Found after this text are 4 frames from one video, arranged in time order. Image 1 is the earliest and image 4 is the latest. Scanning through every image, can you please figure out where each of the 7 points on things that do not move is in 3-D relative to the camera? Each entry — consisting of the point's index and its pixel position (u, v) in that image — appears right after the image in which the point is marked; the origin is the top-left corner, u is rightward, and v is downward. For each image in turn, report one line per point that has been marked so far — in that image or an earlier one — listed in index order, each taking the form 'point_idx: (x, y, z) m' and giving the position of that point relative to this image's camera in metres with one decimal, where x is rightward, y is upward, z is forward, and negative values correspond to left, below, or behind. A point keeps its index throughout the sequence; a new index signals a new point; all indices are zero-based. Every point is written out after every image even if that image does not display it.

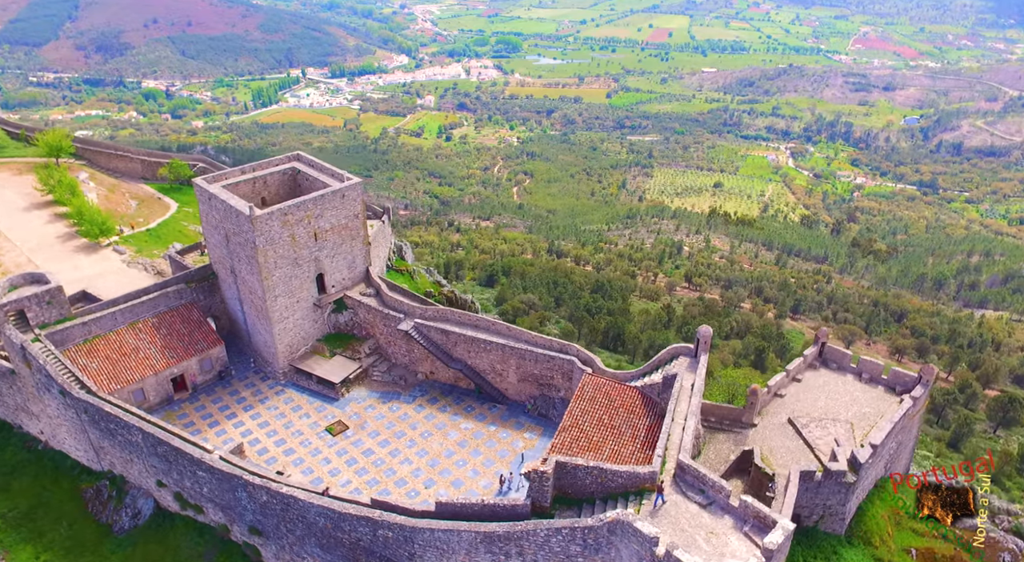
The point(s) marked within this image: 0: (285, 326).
0: (-6.2, -1.2, +15.8) m
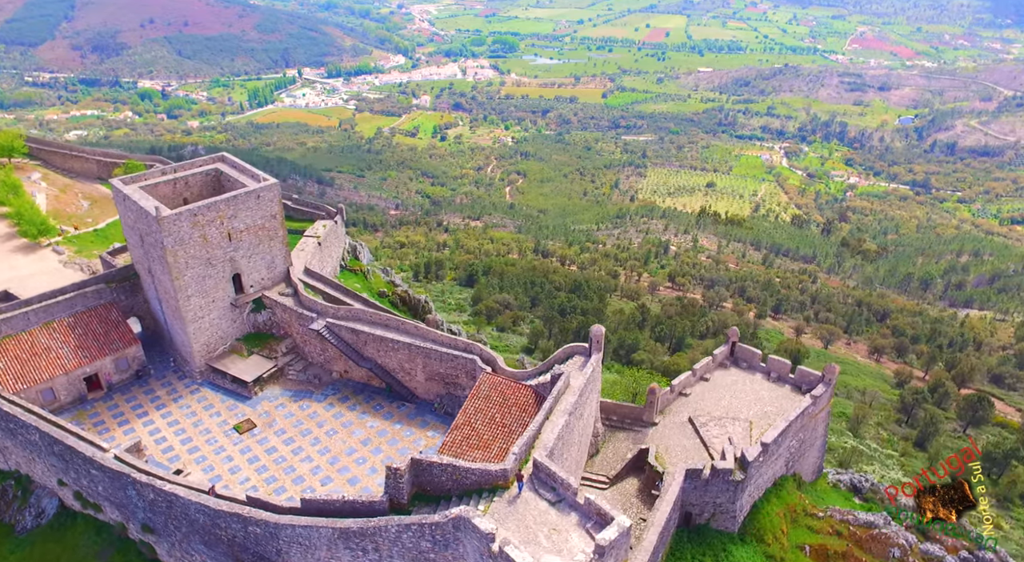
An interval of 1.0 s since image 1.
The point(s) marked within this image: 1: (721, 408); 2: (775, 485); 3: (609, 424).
0: (-8.5, -1.2, +16.0) m
1: (+5.2, -3.1, +14.6) m
2: (+6.4, -4.9, +14.2) m
3: (+2.4, -3.6, +14.8) m
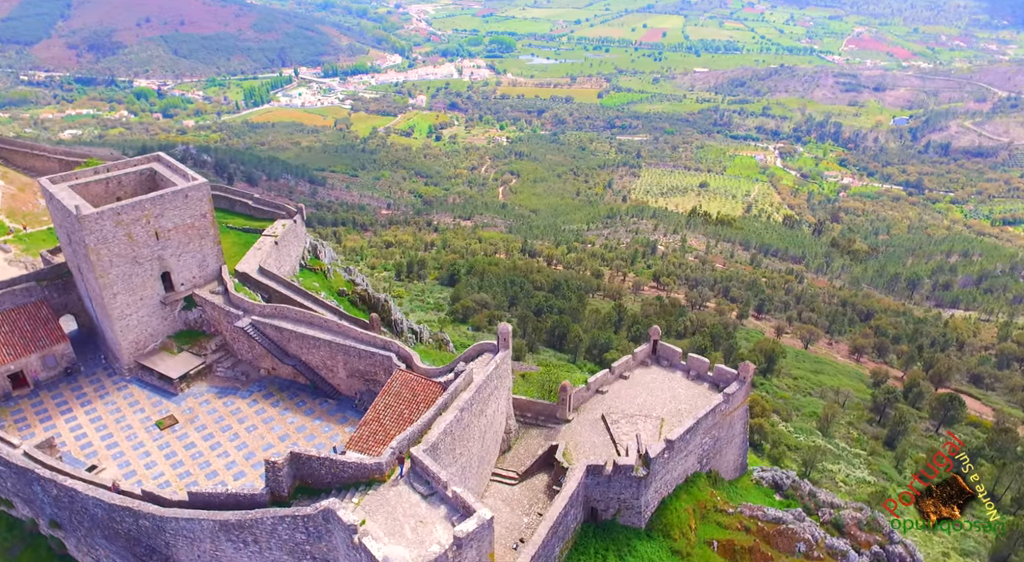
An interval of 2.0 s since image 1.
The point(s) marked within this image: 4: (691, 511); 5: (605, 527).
0: (-10.6, -1.2, +16.1) m
1: (+3.1, -3.1, +14.7) m
2: (+4.3, -4.9, +14.4) m
3: (+0.3, -3.5, +15.0) m
4: (+4.3, -5.5, +14.0) m
5: (+2.1, -5.5, +13.2) m
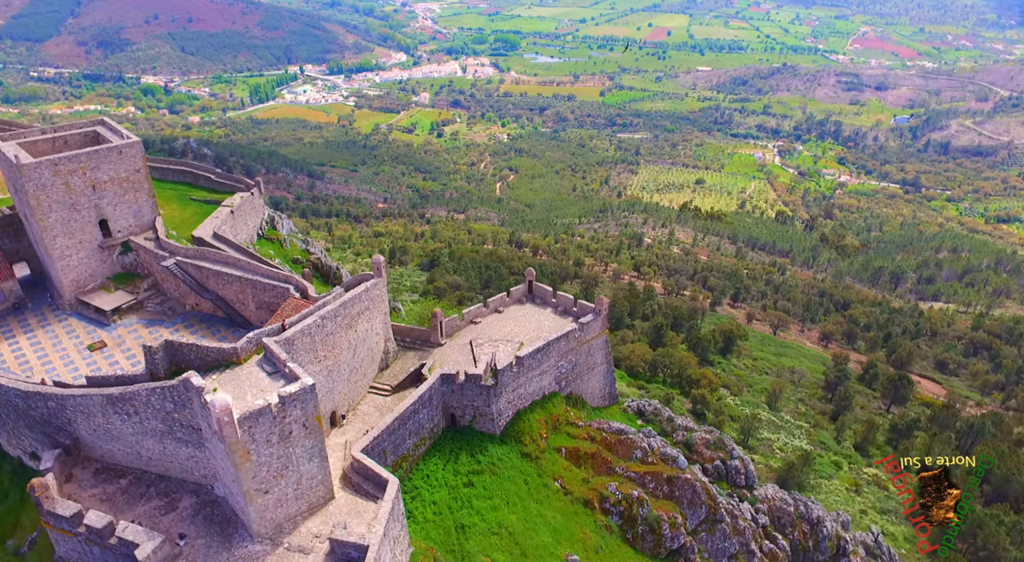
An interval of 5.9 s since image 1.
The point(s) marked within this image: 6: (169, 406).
0: (-13.9, +0.6, +18.4) m
1: (-0.3, -1.5, +16.8) m
2: (+0.9, -3.3, +16.5) m
3: (-3.0, -1.9, +17.1) m
4: (+0.9, -3.9, +16.1) m
5: (-1.3, -3.9, +15.3) m
6: (-6.9, -2.5, +11.7) m
